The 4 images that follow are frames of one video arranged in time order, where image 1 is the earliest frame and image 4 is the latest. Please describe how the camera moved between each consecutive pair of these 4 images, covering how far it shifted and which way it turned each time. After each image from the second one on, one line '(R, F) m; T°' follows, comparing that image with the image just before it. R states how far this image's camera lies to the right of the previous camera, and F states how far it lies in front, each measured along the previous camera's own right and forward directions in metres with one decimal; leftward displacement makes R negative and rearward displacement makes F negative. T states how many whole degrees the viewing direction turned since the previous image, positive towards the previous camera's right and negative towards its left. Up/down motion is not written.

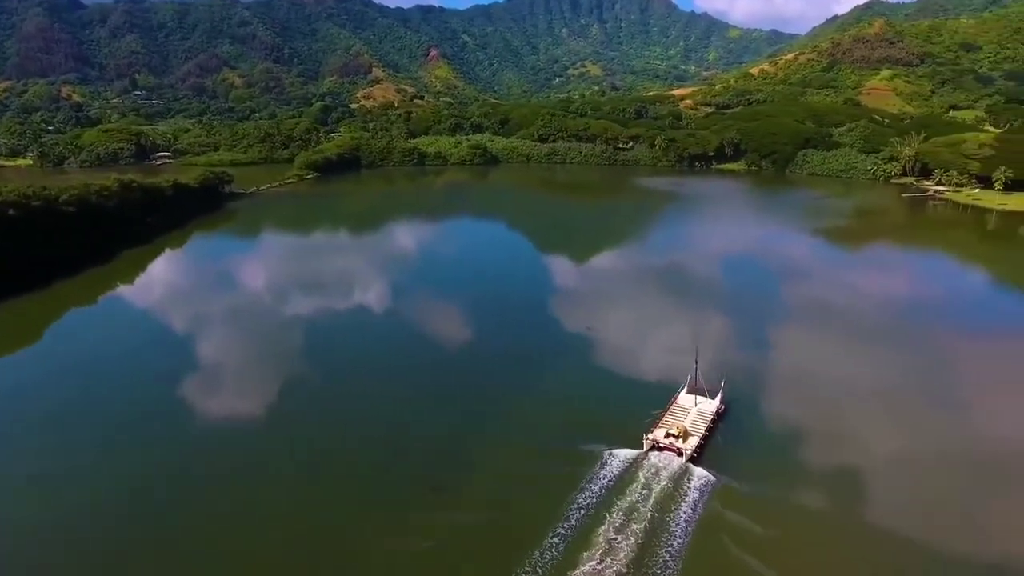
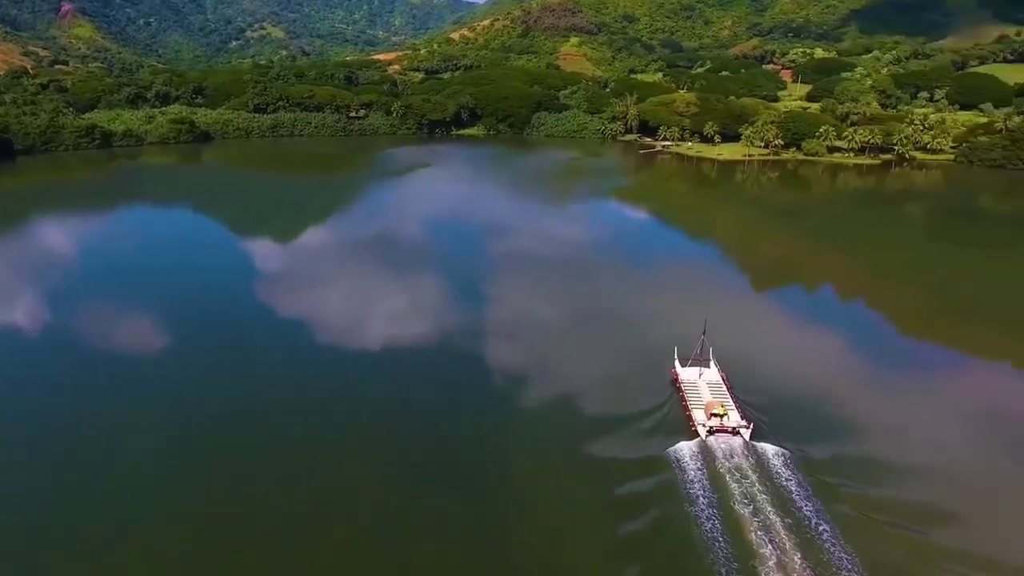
(-5.1, +5.7) m; +25°
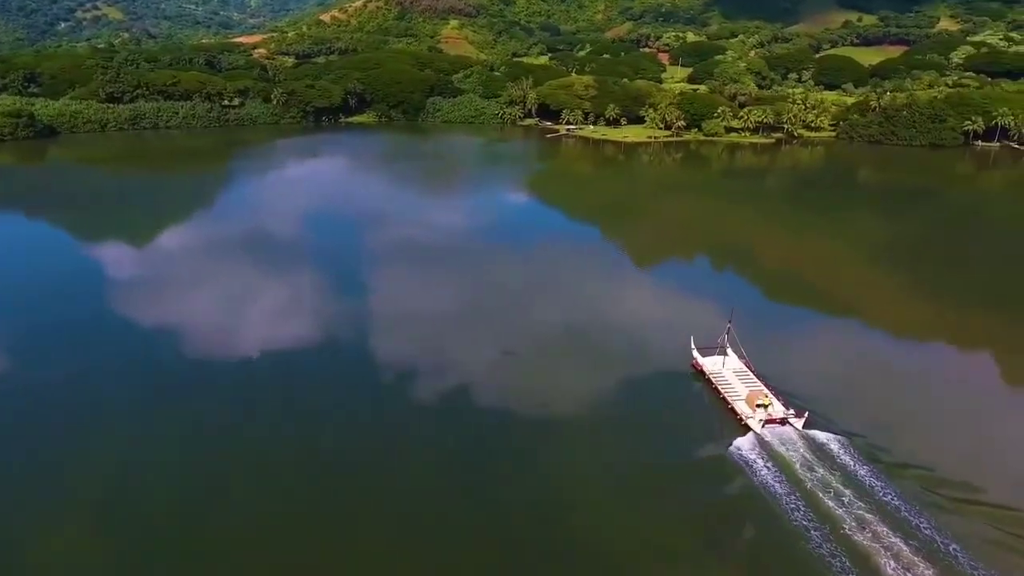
(-3.0, +2.5) m; +11°
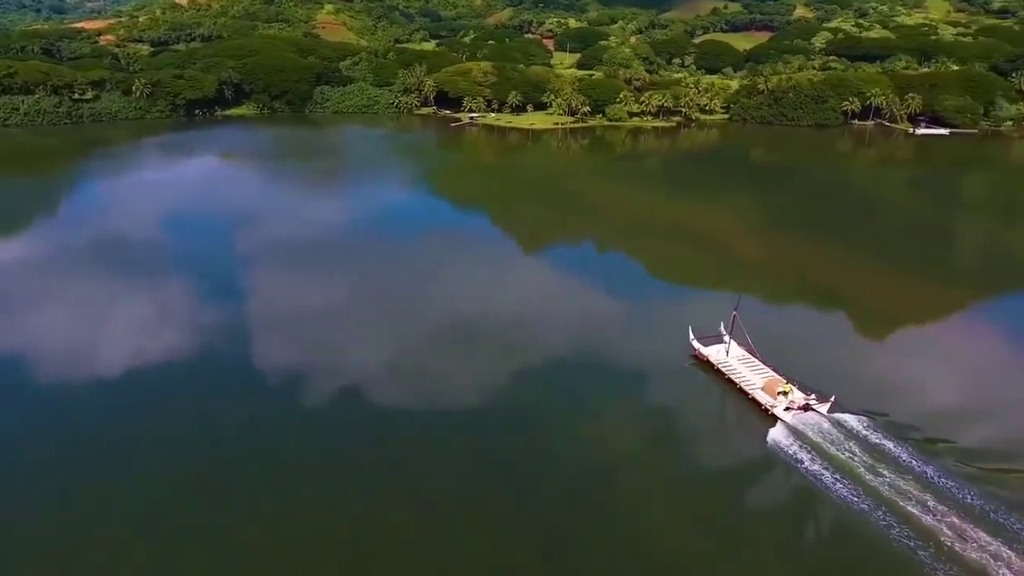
(-2.5, +2.2) m; +10°
